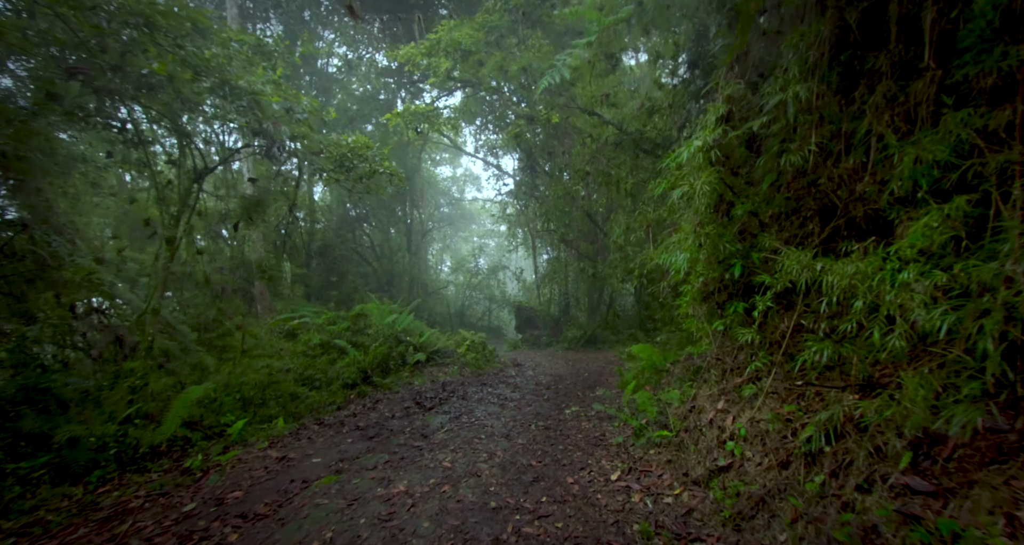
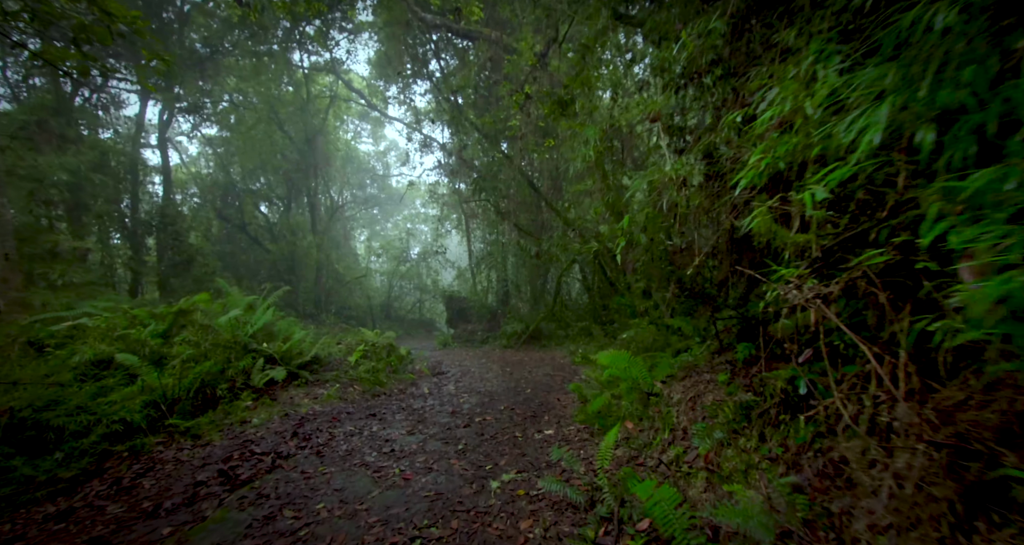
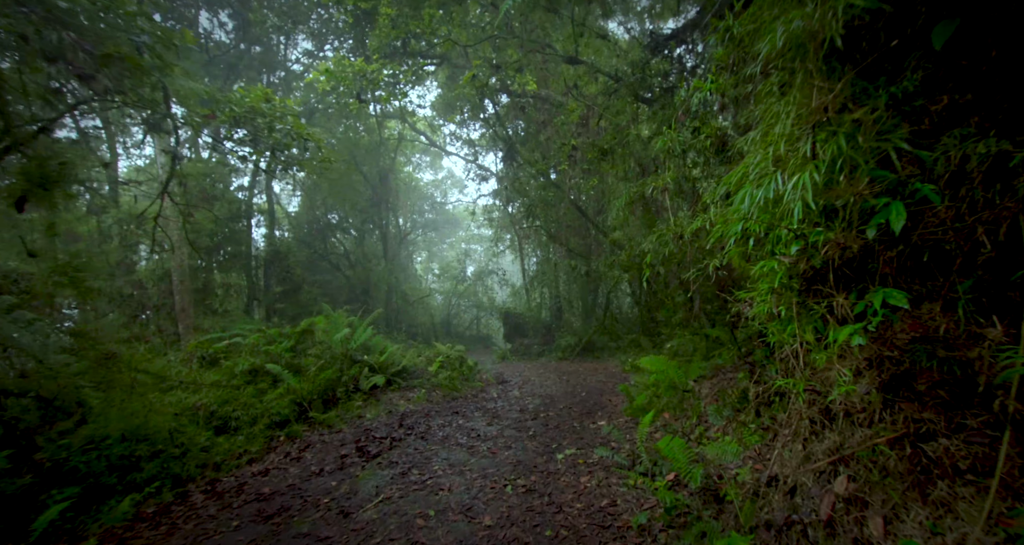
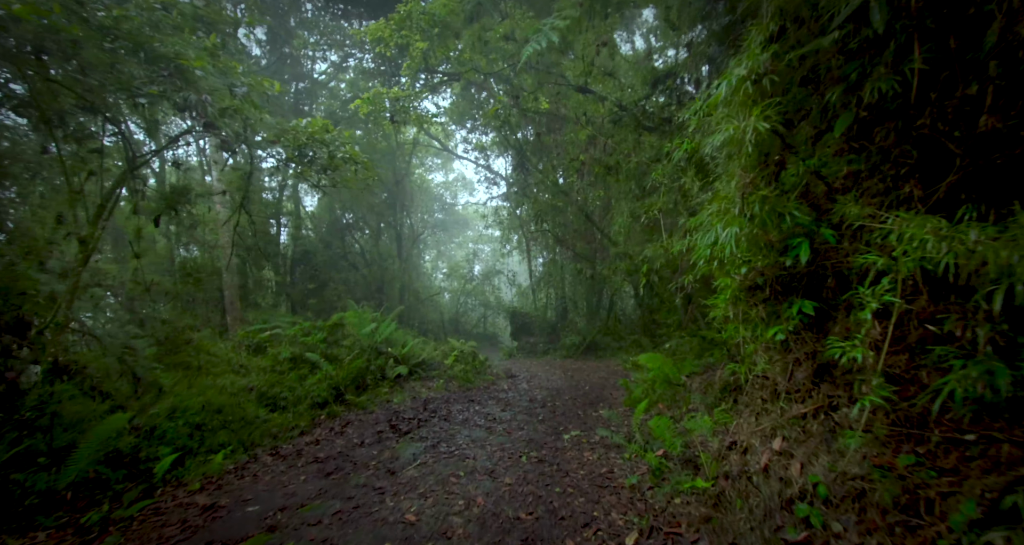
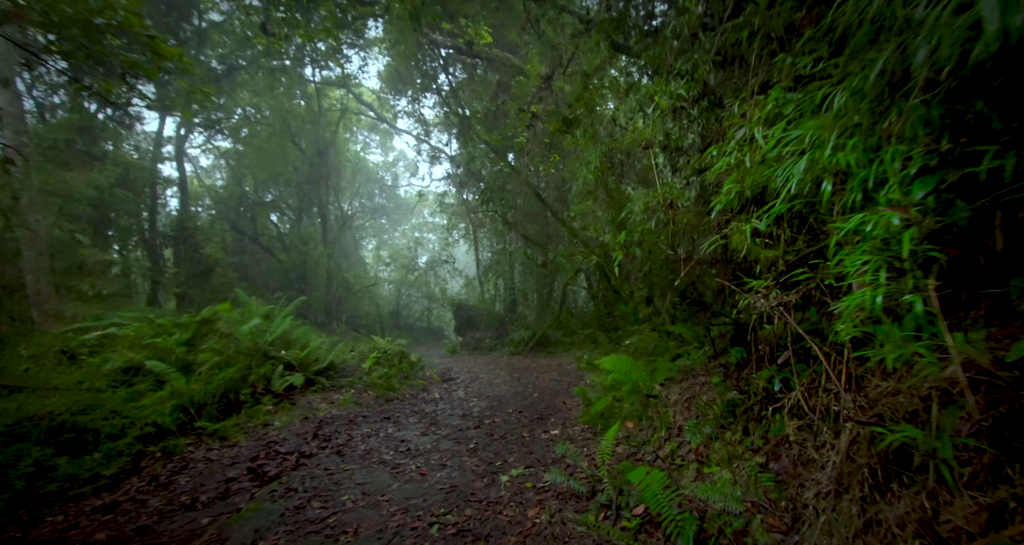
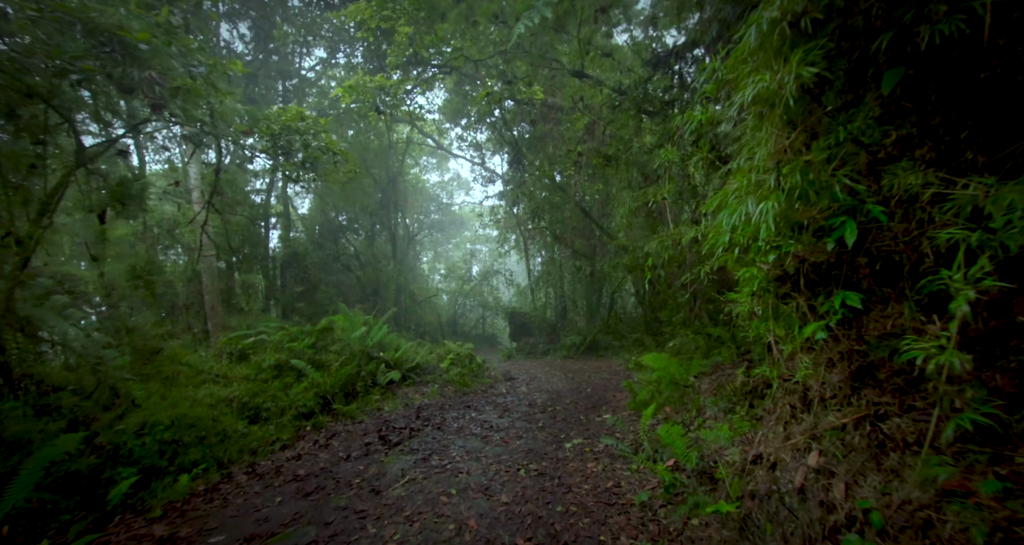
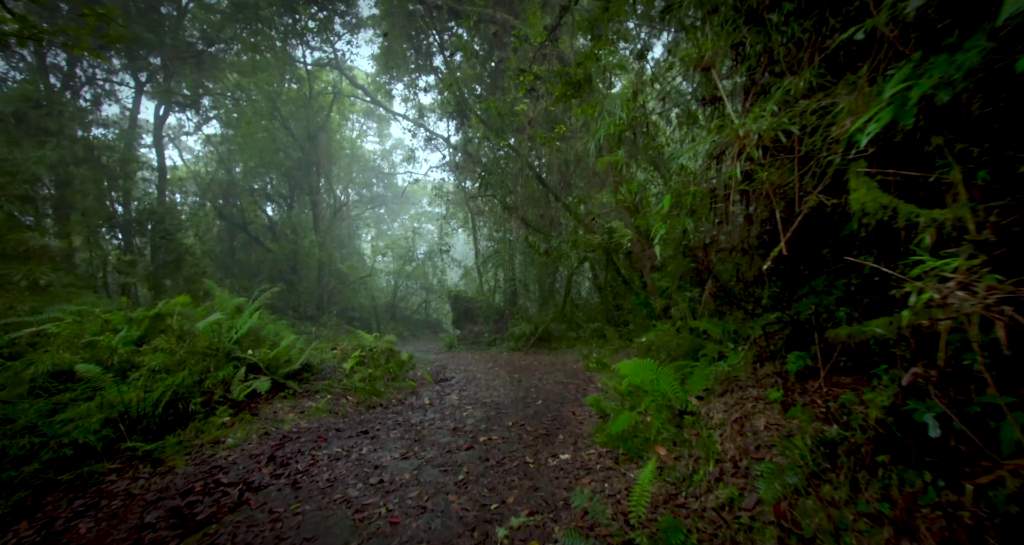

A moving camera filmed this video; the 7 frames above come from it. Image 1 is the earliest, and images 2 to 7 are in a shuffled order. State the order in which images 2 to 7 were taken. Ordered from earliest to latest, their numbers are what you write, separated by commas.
4, 6, 3, 5, 2, 7
